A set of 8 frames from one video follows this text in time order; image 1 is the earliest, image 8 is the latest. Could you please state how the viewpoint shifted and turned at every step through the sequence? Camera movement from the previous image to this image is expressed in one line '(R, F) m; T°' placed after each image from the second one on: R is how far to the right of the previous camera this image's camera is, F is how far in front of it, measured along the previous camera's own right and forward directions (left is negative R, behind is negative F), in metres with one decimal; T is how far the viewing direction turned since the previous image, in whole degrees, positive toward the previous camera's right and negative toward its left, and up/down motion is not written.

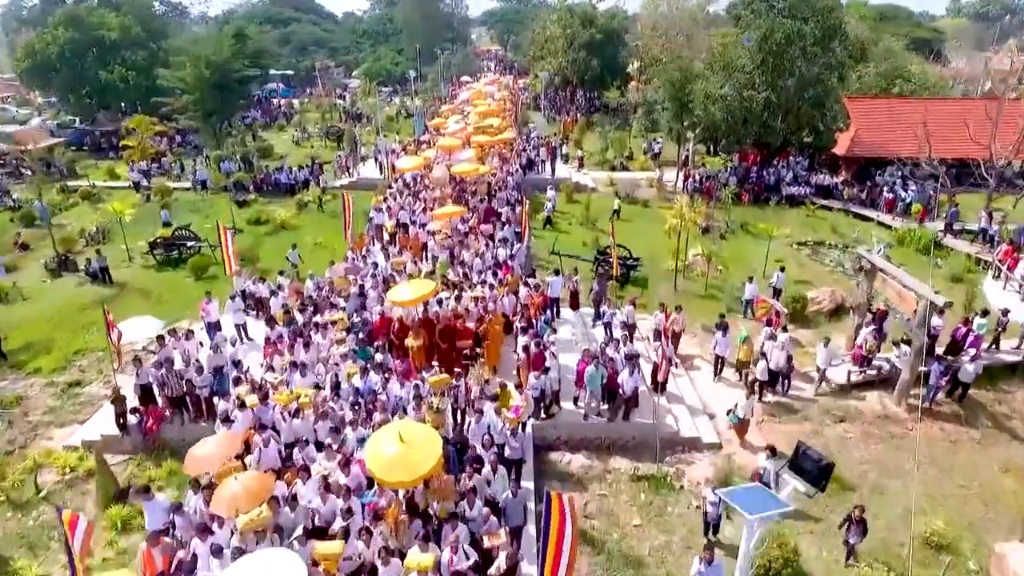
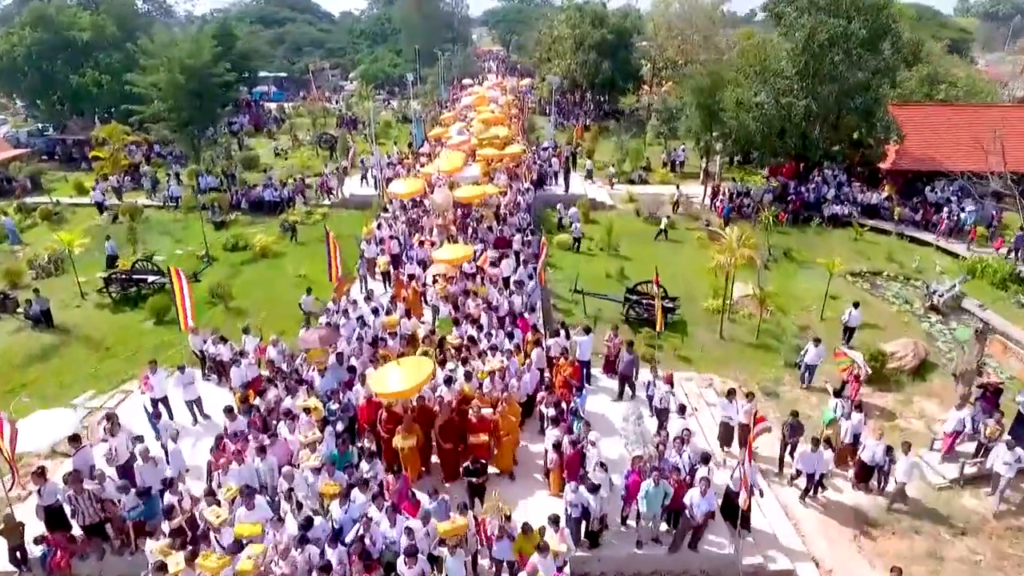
(-0.4, +2.8) m; 0°
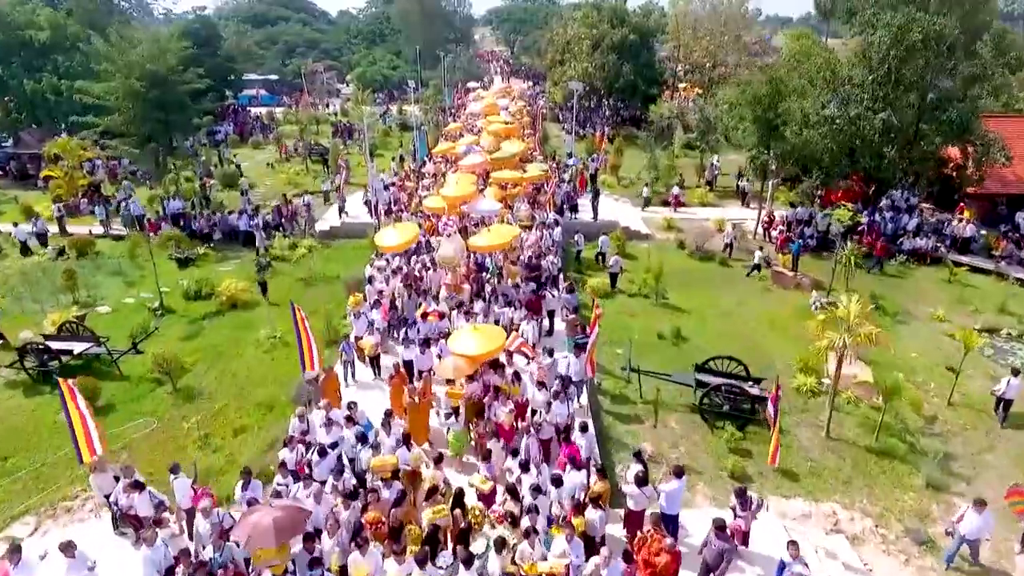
(-0.6, +3.8) m; 0°
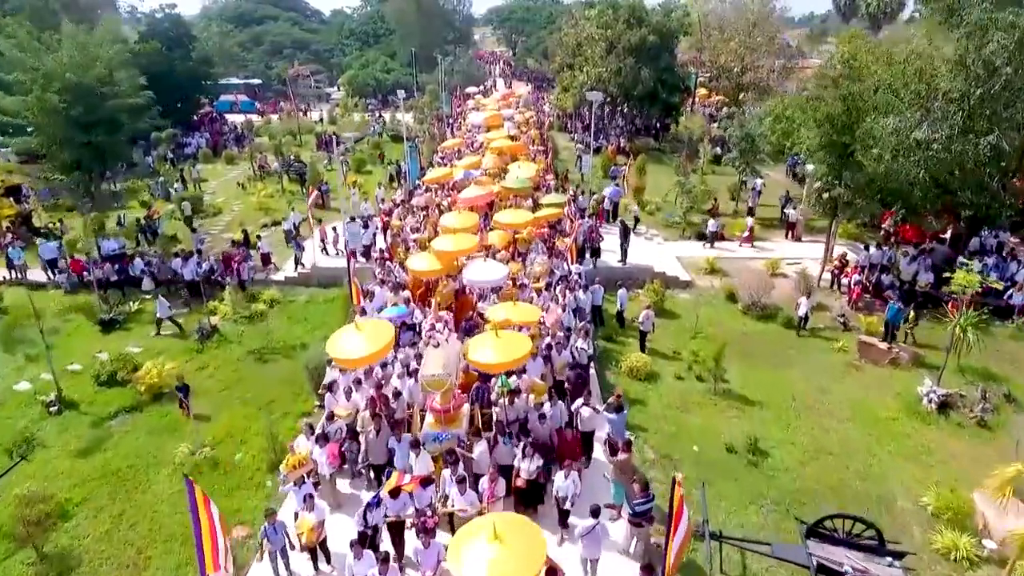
(-0.3, +4.1) m; 0°
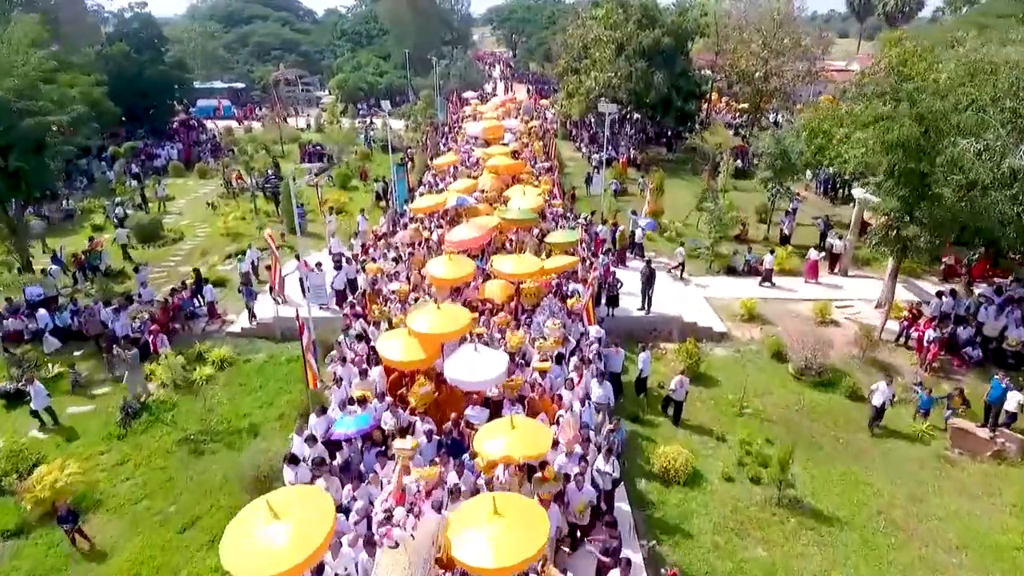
(0.0, +3.0) m; 0°
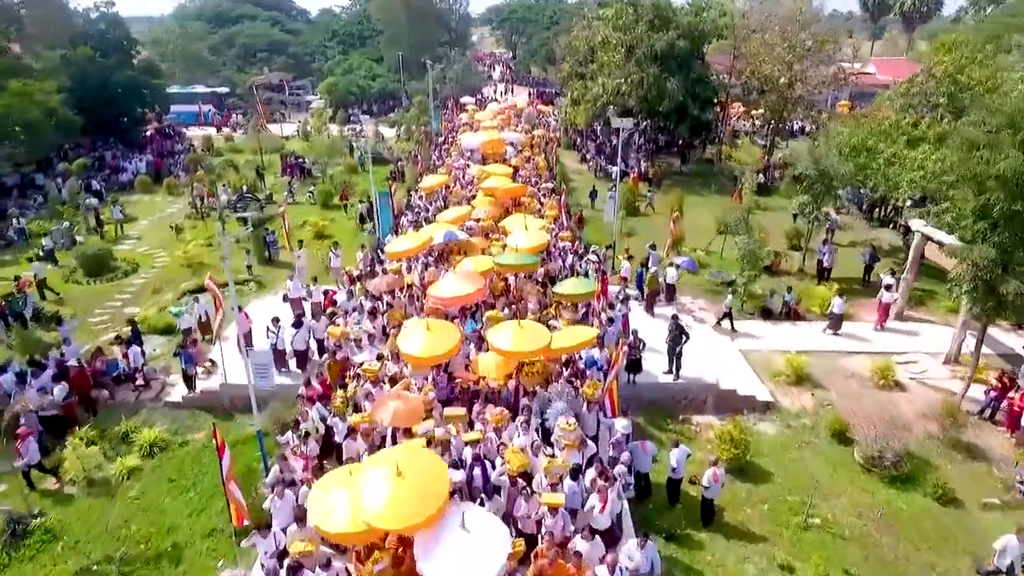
(0.0, +2.7) m; 0°
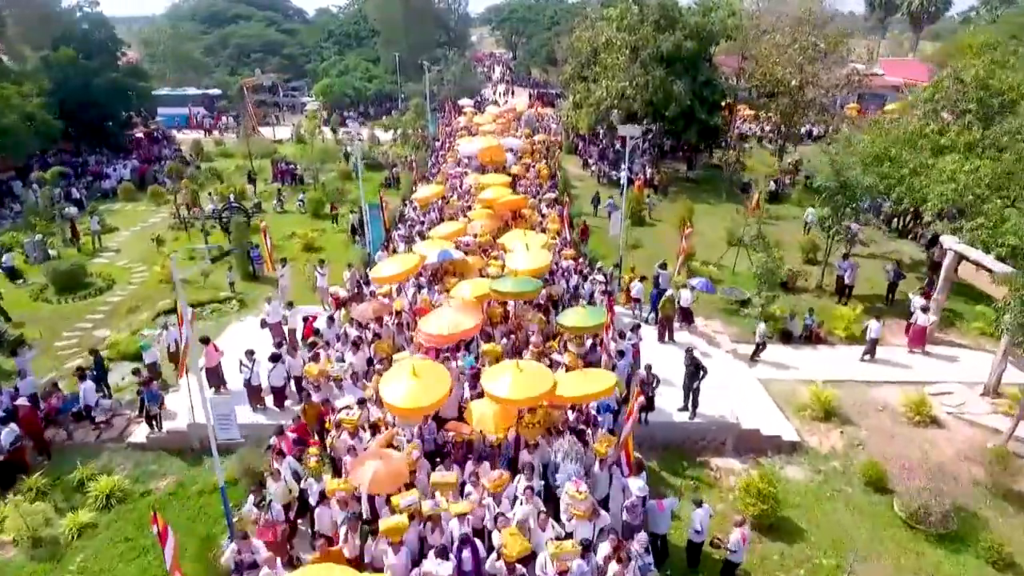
(0.0, +1.2) m; 0°
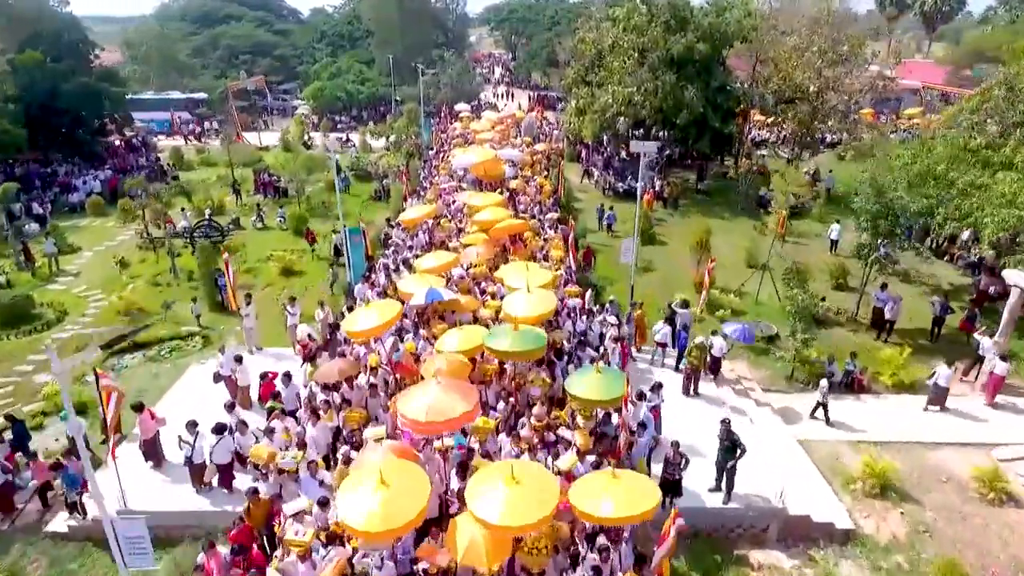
(0.0, +1.9) m; 0°
